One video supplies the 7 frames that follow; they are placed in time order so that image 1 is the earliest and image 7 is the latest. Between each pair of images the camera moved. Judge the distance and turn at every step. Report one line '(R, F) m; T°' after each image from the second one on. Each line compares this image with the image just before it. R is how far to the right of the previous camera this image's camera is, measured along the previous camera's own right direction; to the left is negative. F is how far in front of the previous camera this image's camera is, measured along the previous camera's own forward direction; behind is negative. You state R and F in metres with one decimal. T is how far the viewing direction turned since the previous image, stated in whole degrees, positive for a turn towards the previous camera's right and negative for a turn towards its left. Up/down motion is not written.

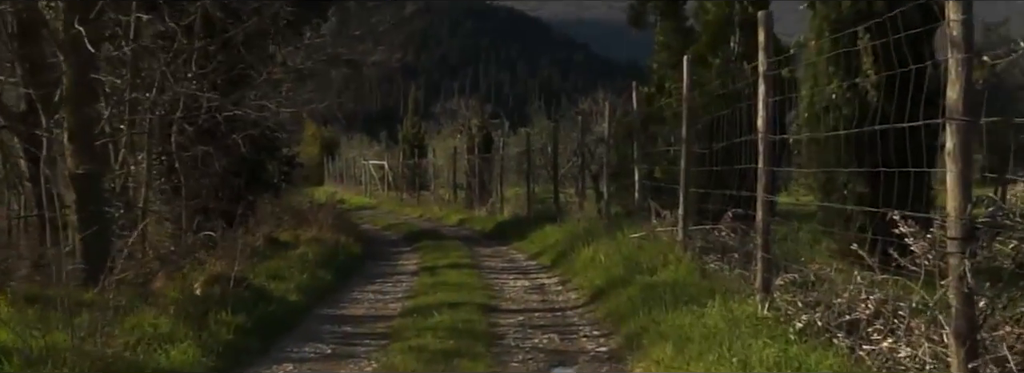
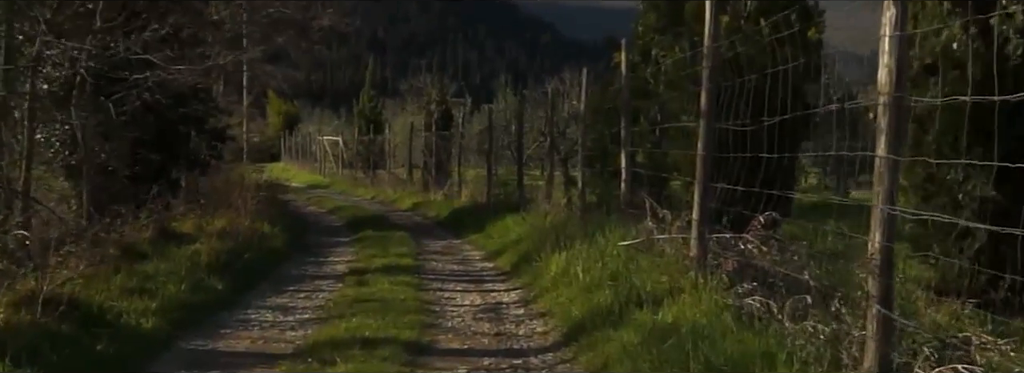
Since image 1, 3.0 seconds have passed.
(+0.2, +3.0) m; +2°
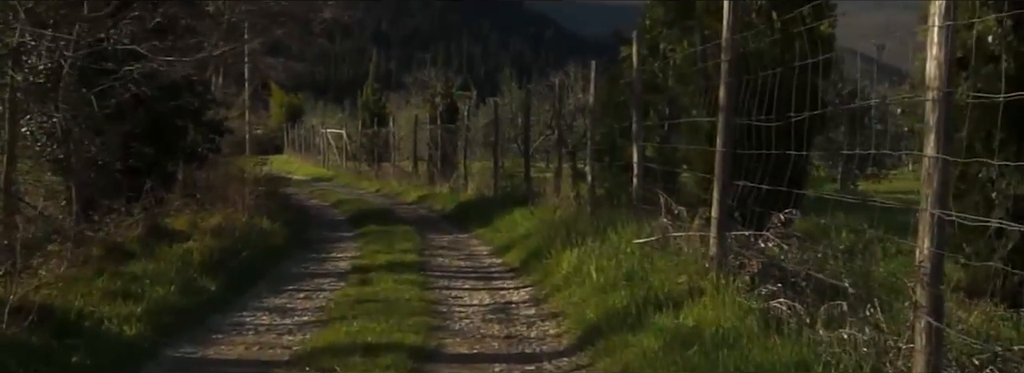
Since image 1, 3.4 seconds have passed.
(0.0, +0.4) m; 0°
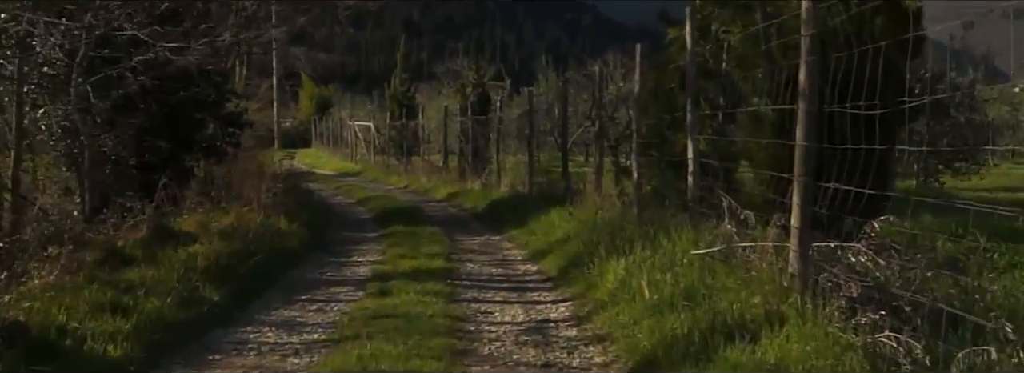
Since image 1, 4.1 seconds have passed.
(-0.1, +1.0) m; -2°
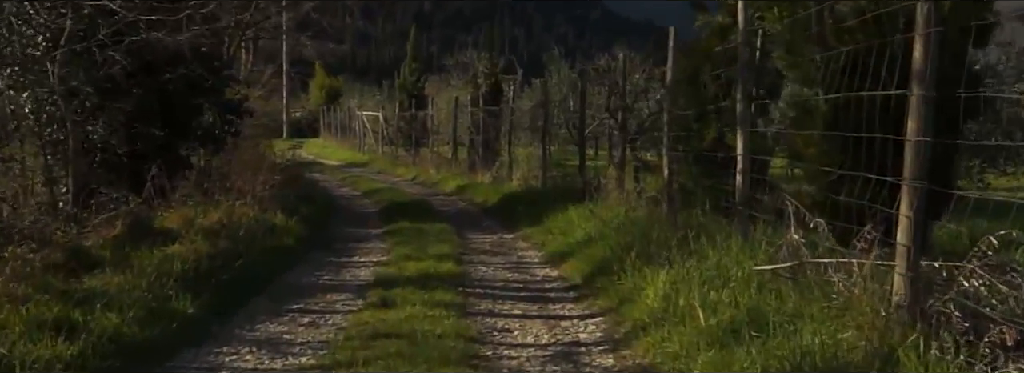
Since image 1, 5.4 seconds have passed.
(-0.1, +1.1) m; 0°
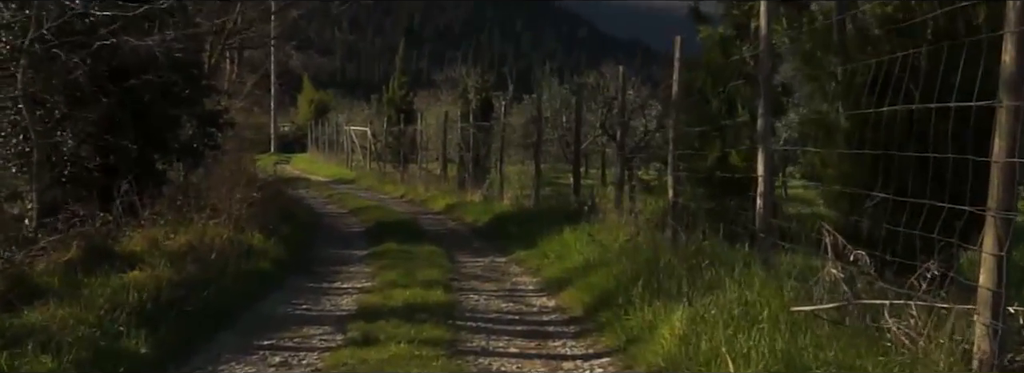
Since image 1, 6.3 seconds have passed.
(-0.1, +0.8) m; +1°
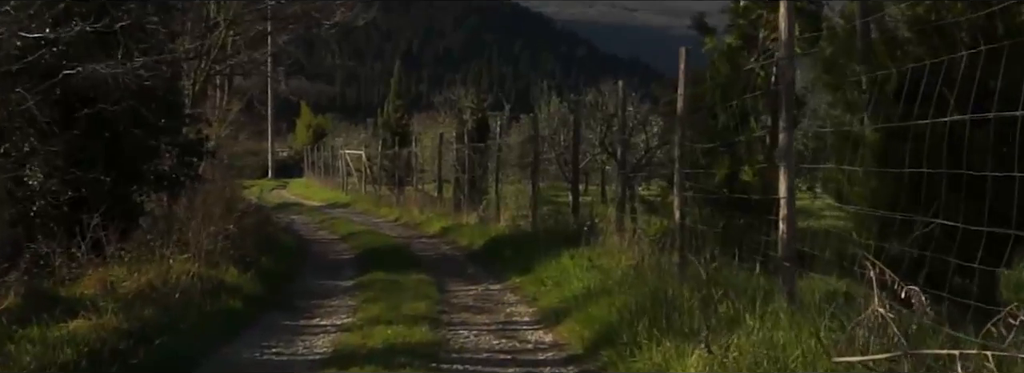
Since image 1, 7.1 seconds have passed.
(+0.1, +0.8) m; 0°
